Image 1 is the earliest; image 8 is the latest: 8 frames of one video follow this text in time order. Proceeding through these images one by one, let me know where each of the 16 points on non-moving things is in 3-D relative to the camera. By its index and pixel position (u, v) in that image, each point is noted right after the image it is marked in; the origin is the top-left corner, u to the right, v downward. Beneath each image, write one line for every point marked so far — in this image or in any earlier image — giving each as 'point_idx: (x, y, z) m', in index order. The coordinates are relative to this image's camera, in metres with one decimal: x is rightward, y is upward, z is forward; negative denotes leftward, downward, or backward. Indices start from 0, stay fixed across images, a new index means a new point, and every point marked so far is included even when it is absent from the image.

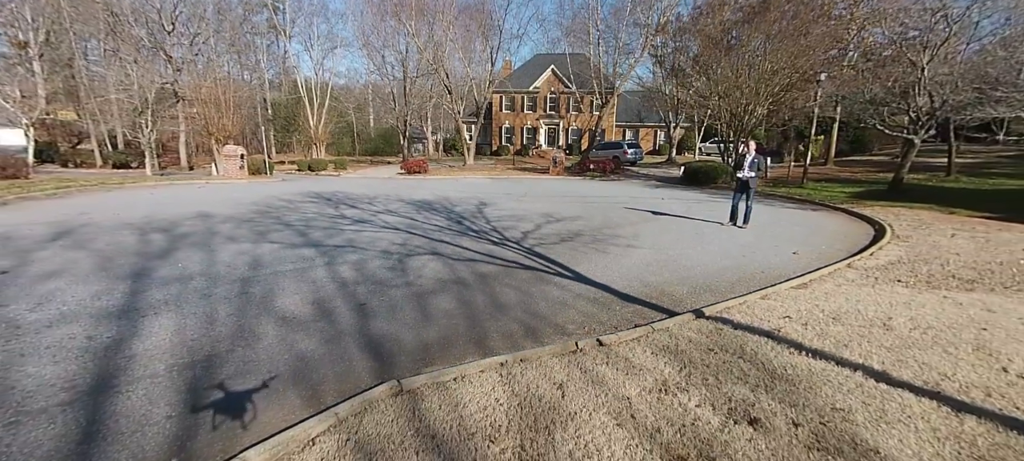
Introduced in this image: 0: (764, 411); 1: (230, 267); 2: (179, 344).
0: (+1.3, -0.9, +2.2) m
1: (-3.0, -0.4, +4.5) m
2: (-2.2, -0.8, +2.8) m
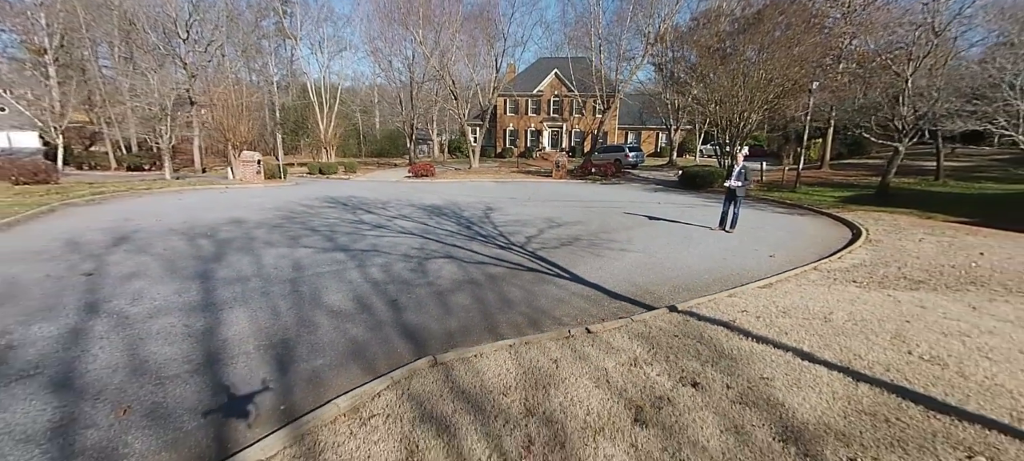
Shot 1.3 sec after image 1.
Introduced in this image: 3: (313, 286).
0: (+1.3, -1.0, +2.9) m
1: (-3.0, -0.5, +5.3) m
2: (-2.2, -0.8, +3.6) m
3: (-2.2, -0.6, +4.7) m
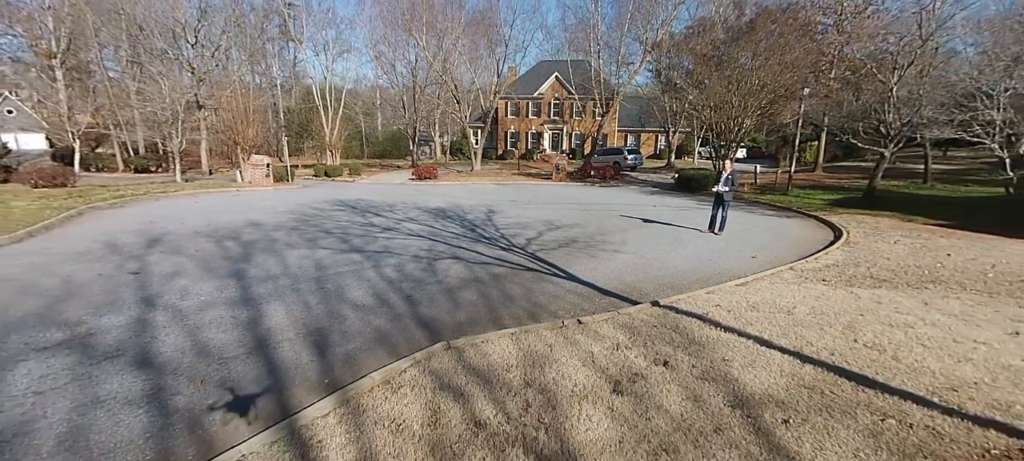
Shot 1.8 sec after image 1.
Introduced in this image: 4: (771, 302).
0: (+1.4, -1.1, +3.5) m
1: (-2.9, -0.5, +5.8) m
2: (-2.2, -0.9, +4.2) m
3: (-2.2, -0.7, +5.3) m
4: (+3.1, -0.9, +4.9) m
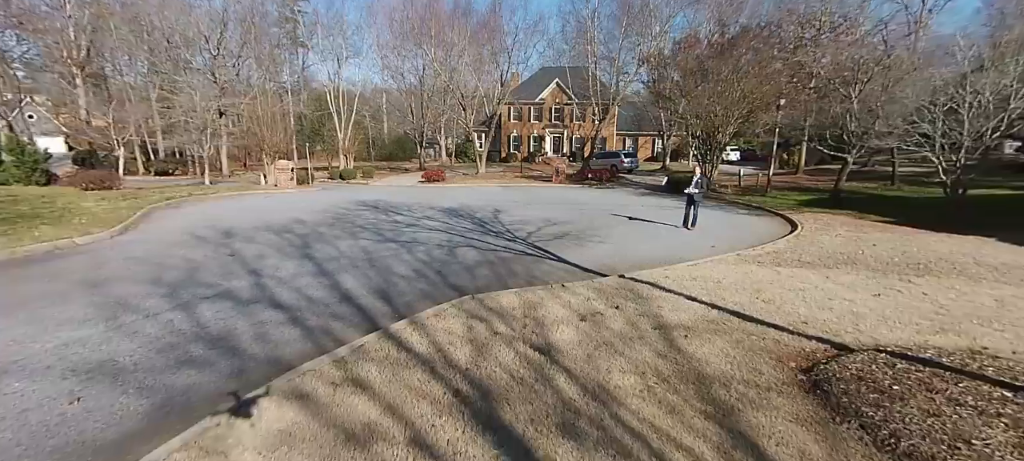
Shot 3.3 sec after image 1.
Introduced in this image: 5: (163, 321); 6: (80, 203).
0: (+1.4, -0.9, +5.2) m
1: (-2.9, -0.4, +7.6) m
2: (-2.1, -0.8, +5.9) m
3: (-2.2, -0.5, +7.0) m
4: (+3.1, -0.7, +6.6) m
5: (-3.7, -1.0, +4.5) m
6: (-14.0, +0.9, +13.5) m
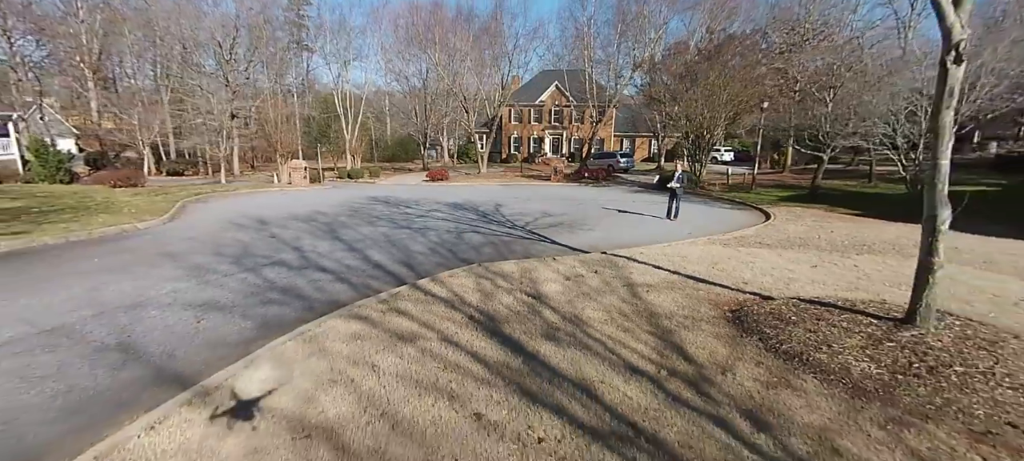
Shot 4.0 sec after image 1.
0: (+1.4, -0.6, +6.4) m
1: (-2.9, -0.1, +8.8) m
2: (-2.1, -0.5, +7.1) m
3: (-2.2, -0.2, +8.2) m
4: (+3.1, -0.4, +7.8) m
5: (-3.8, -0.6, +5.7) m
6: (-14.0, +1.2, +14.7) m
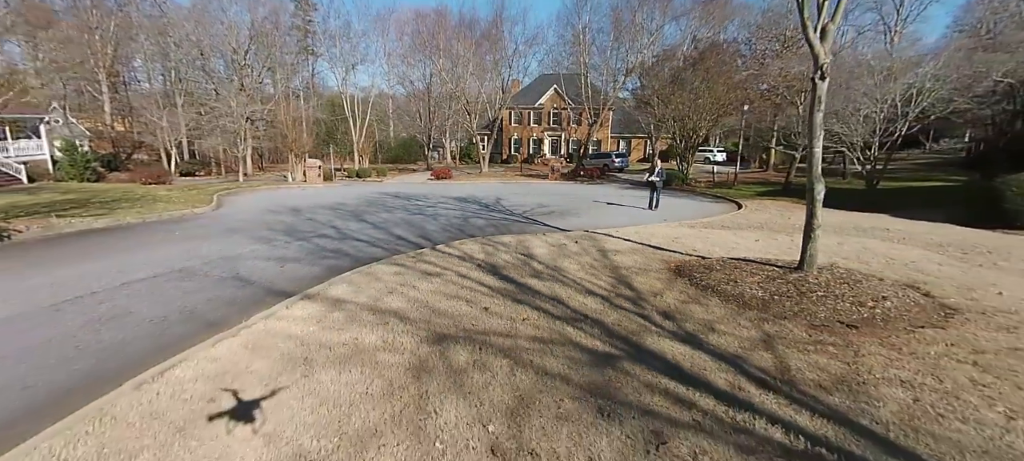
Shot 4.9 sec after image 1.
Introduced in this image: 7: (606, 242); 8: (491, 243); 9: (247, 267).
0: (+1.4, -0.2, +8.0) m
1: (-2.9, +0.3, +10.4) m
2: (-2.2, -0.1, +8.7) m
3: (-2.2, +0.1, +9.8) m
4: (+3.1, 0.0, +9.4) m
5: (-3.8, -0.2, +7.3) m
6: (-14.1, +1.5, +16.4) m
7: (+1.8, -0.2, +8.0) m
8: (-0.4, -0.2, +7.6) m
9: (-3.7, -0.5, +5.9) m
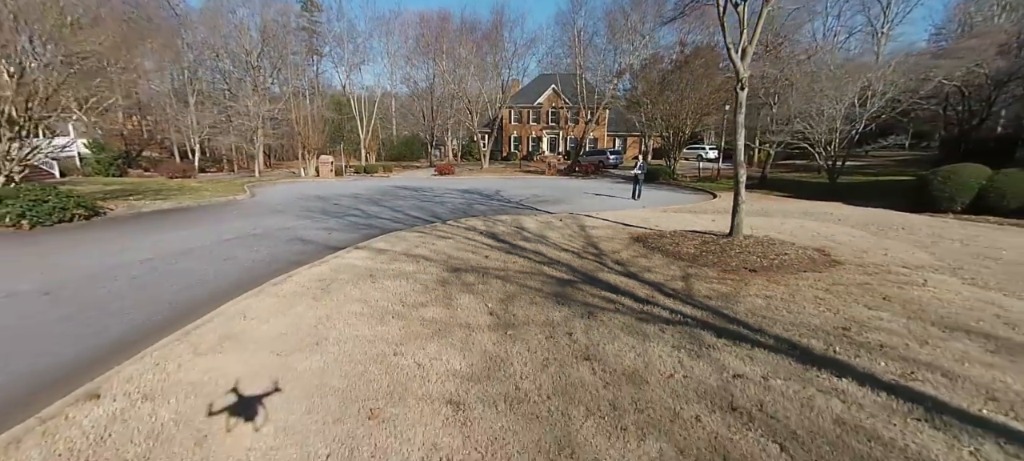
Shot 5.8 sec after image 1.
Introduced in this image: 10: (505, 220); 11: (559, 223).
0: (+1.3, +0.2, +9.7) m
1: (-3.0, +0.7, +12.1) m
2: (-2.2, +0.4, +10.4) m
3: (-2.3, +0.6, +11.5) m
4: (+3.0, +0.4, +11.1) m
5: (-3.9, +0.2, +9.1) m
6: (-14.1, +2.0, +18.1) m
7: (+1.7, +0.2, +9.7) m
8: (-0.5, +0.2, +9.3) m
9: (-3.8, -0.1, +7.6) m
10: (-0.2, +0.2, +9.4) m
11: (+1.0, +0.2, +9.3) m
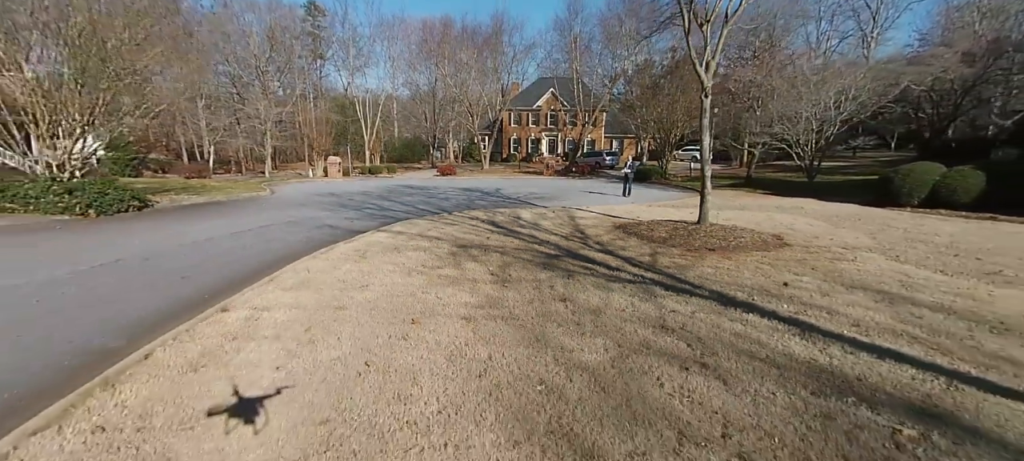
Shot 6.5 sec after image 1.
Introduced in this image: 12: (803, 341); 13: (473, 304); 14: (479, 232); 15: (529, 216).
0: (+1.2, +0.5, +10.9) m
1: (-3.0, +1.0, +13.3) m
2: (-2.3, +0.6, +11.6) m
3: (-2.3, +0.8, +12.7) m
4: (+3.0, +0.7, +12.3) m
5: (-3.9, +0.5, +10.2) m
6: (-14.2, +2.2, +19.3) m
7: (+1.7, +0.5, +10.9) m
8: (-0.5, +0.5, +10.5) m
9: (-3.9, +0.2, +8.8) m
10: (-0.3, +0.5, +10.6) m
11: (+1.0, +0.4, +10.4) m
12: (+2.7, -1.0, +3.8) m
13: (-0.4, -0.7, +4.1) m
14: (-0.6, 0.0, +7.7) m
15: (+0.4, +0.4, +10.1) m
